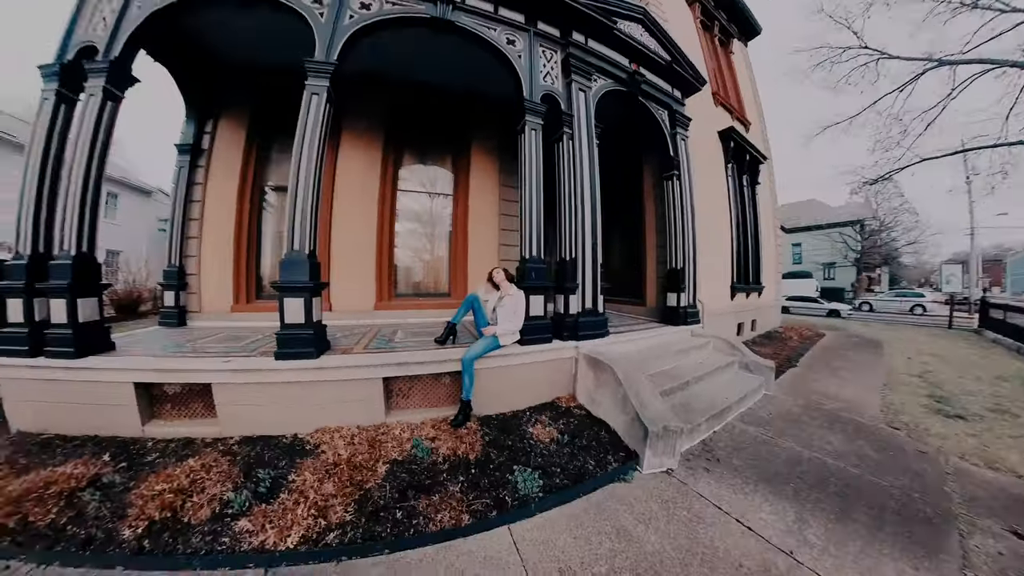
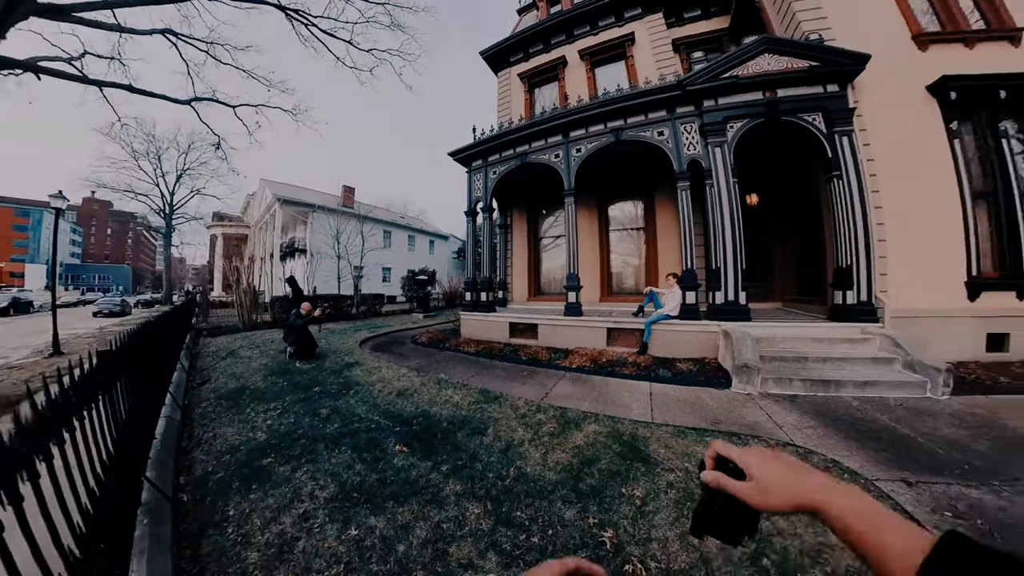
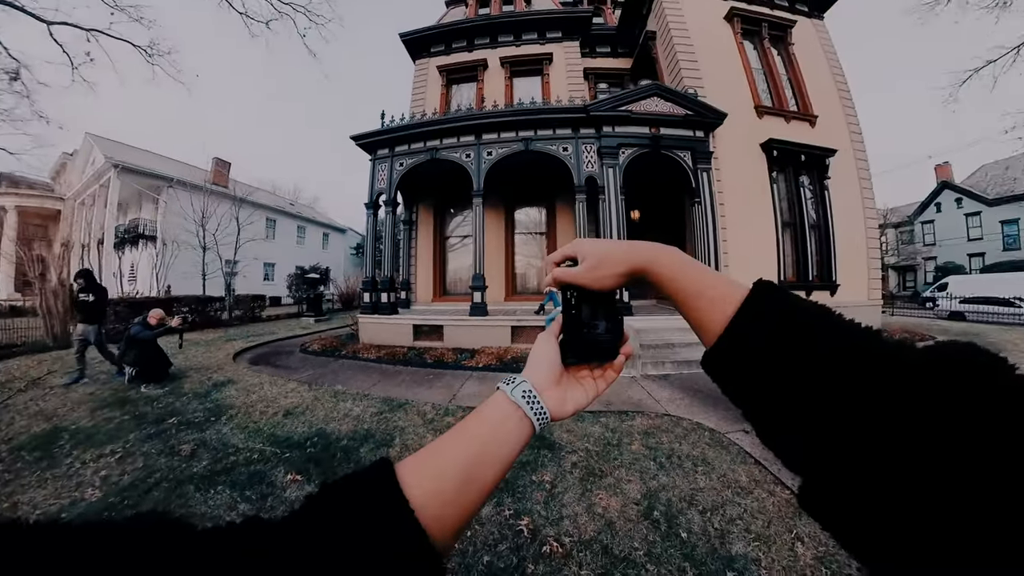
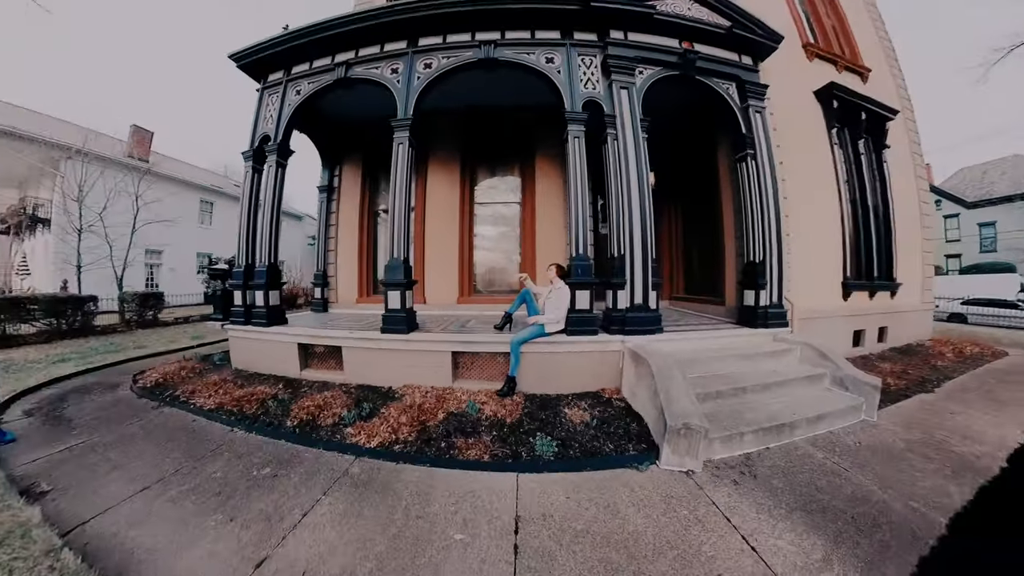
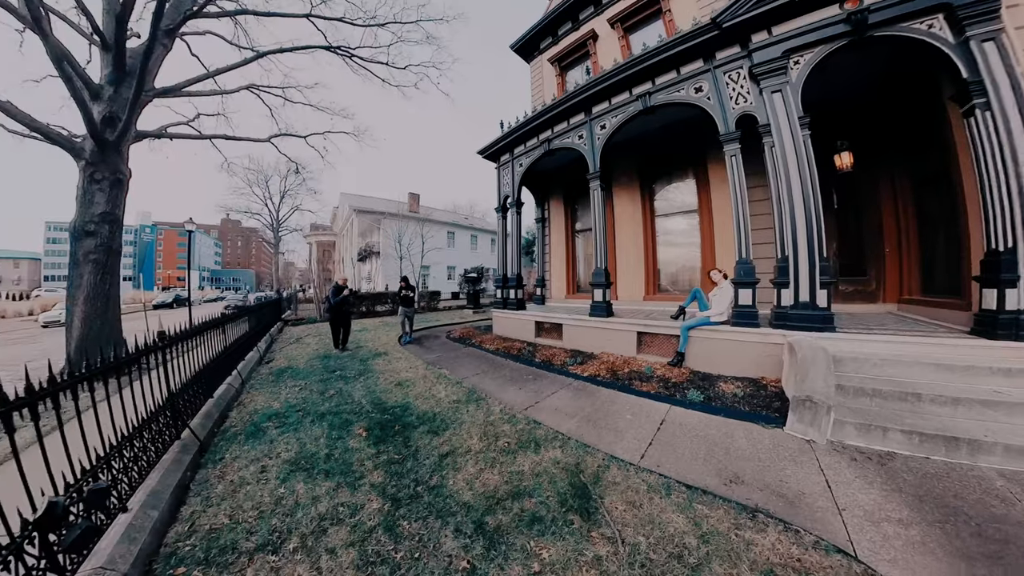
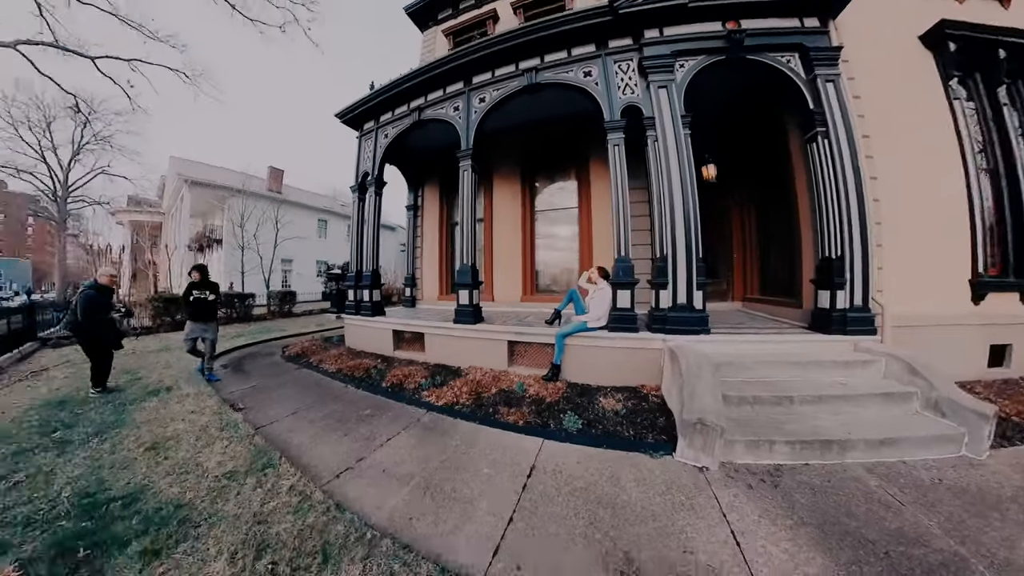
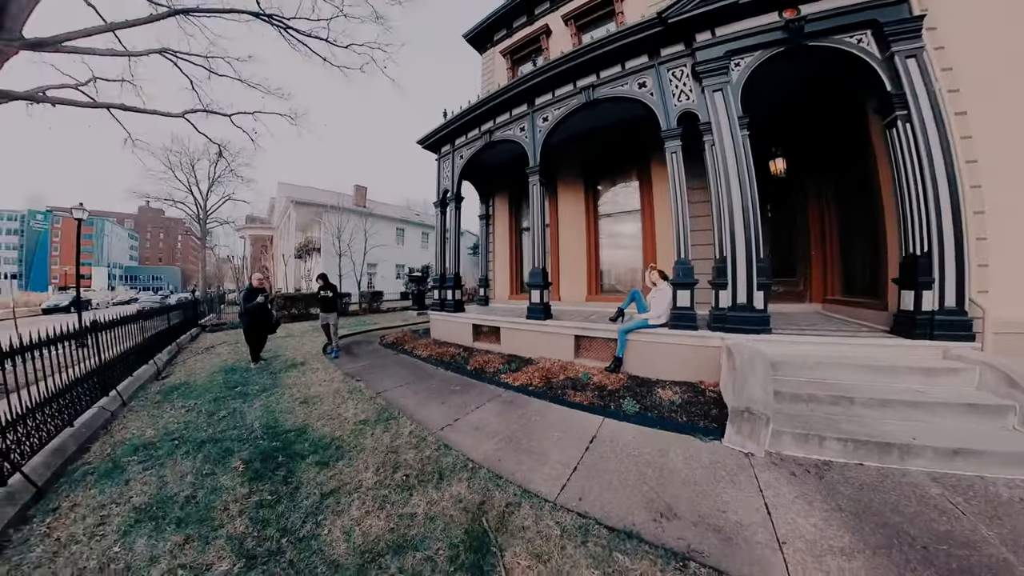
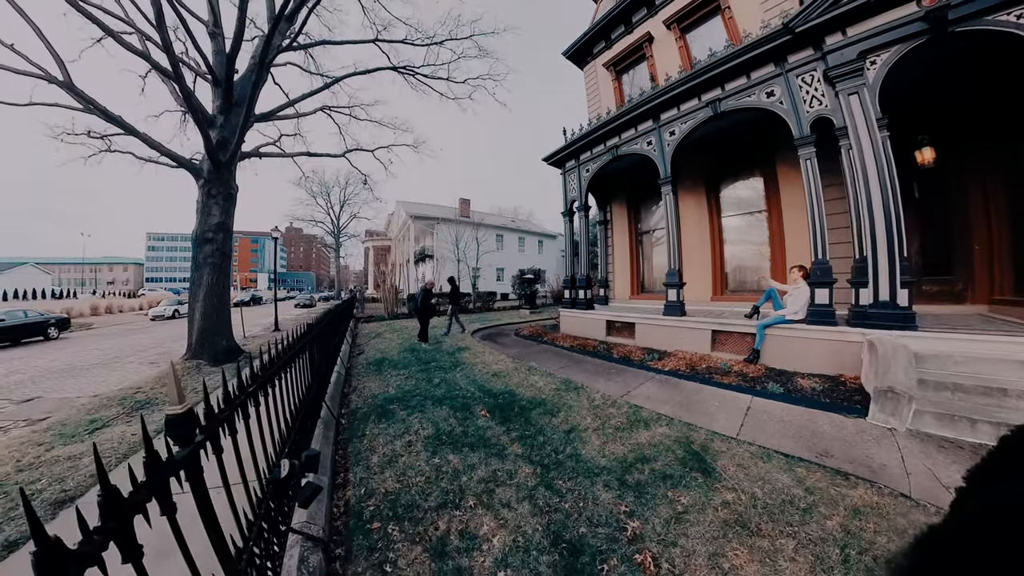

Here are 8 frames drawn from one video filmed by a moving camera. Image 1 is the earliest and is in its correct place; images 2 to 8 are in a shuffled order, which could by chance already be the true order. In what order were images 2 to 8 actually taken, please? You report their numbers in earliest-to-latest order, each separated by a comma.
4, 6, 7, 5, 8, 2, 3
